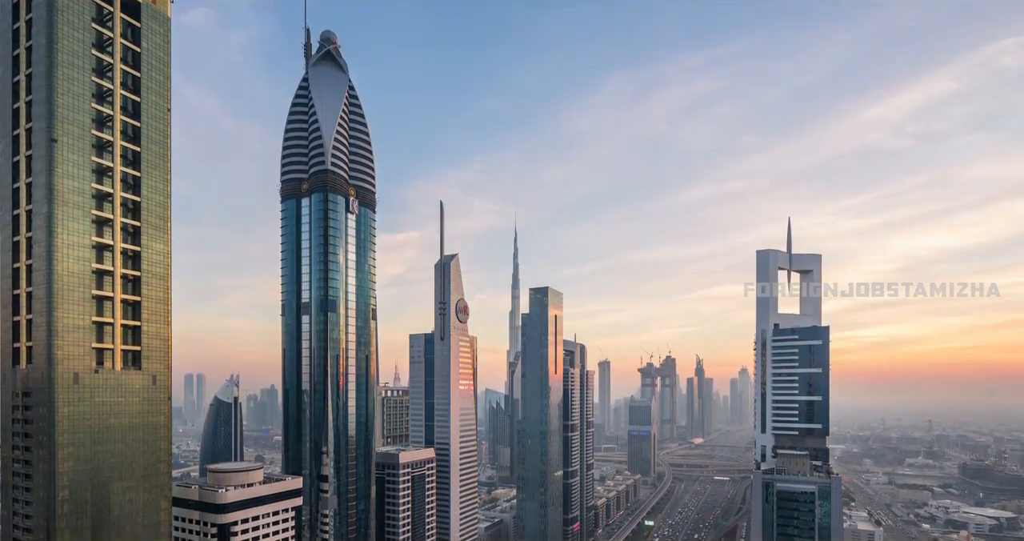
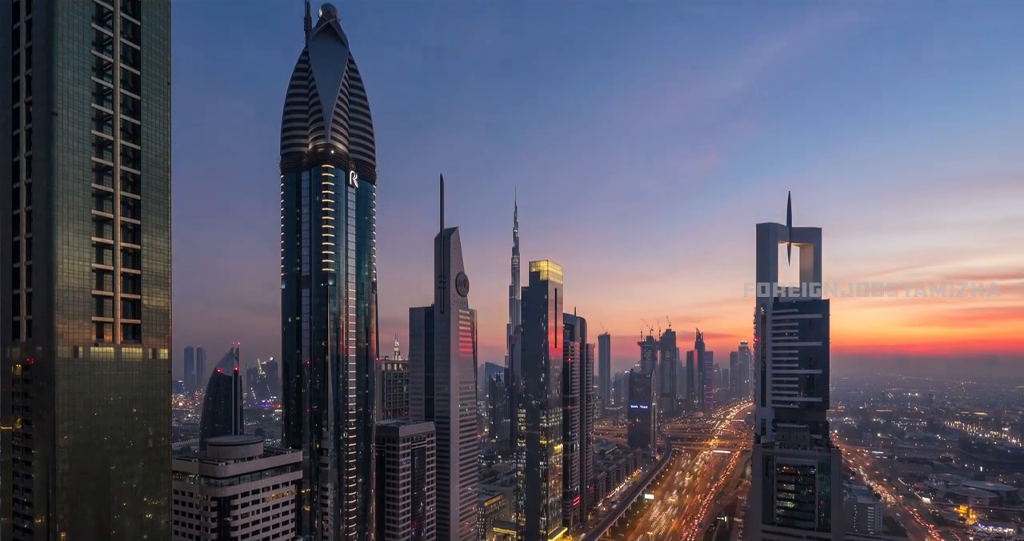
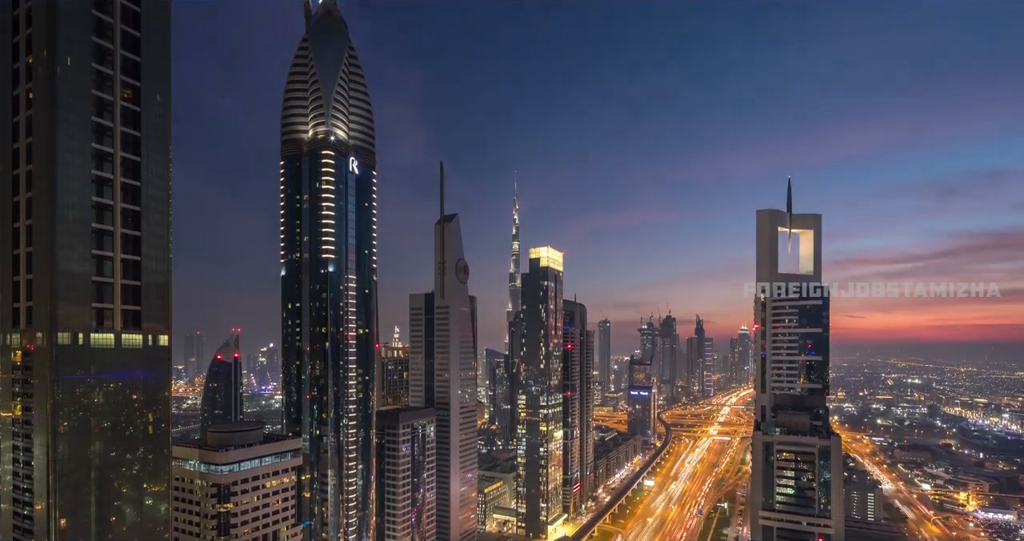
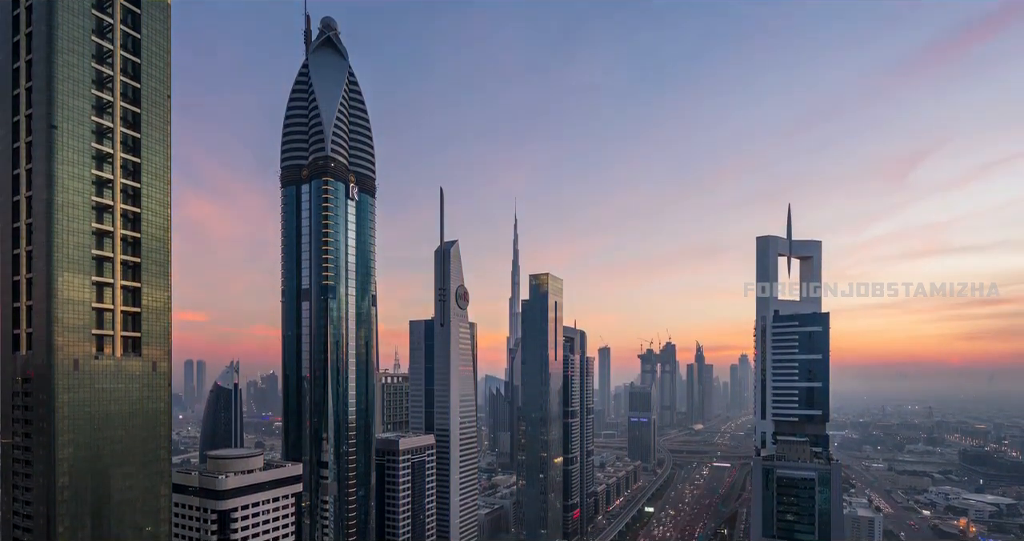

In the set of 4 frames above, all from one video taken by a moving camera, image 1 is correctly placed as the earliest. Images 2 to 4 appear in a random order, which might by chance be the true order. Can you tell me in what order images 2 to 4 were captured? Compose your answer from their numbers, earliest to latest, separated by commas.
4, 2, 3
